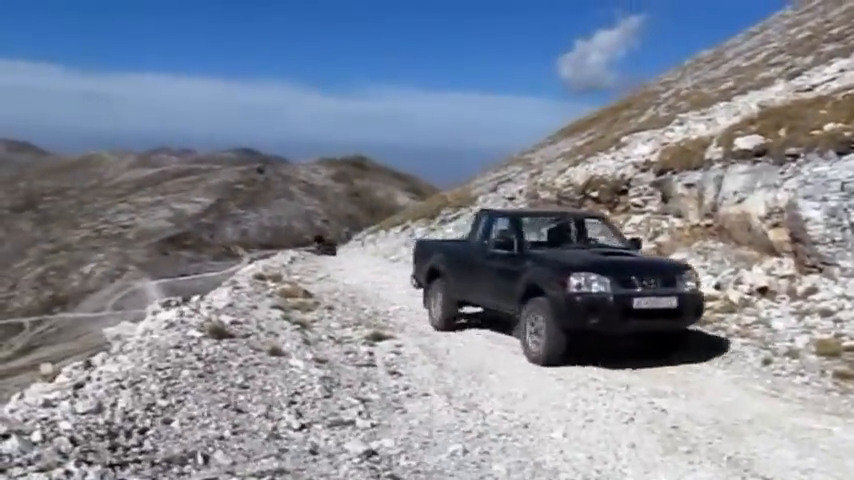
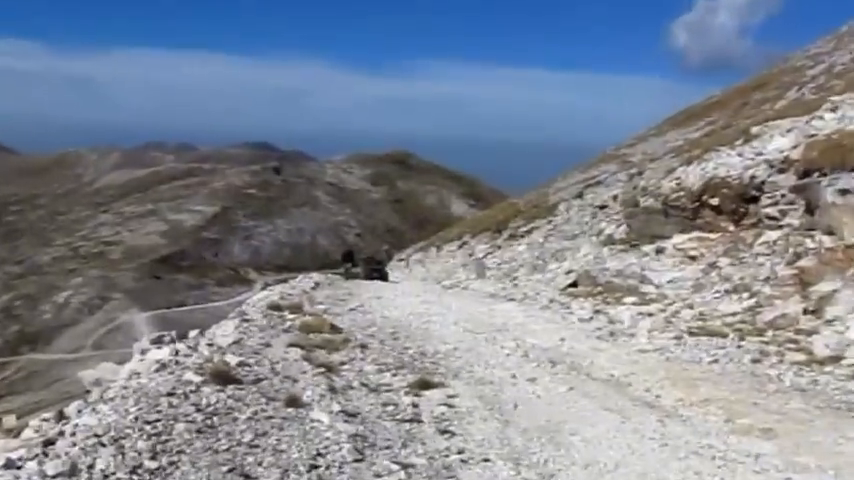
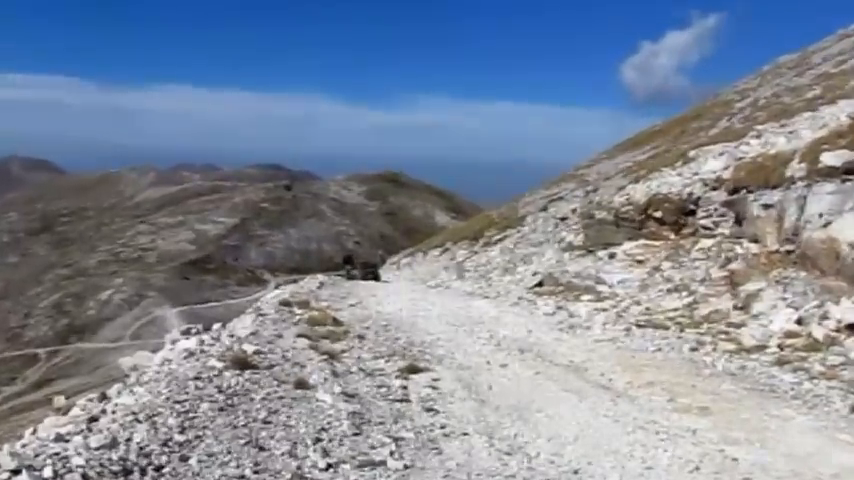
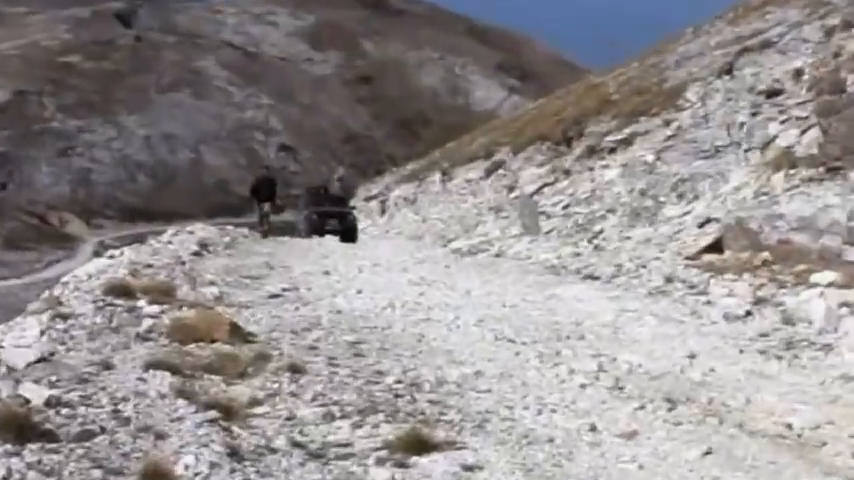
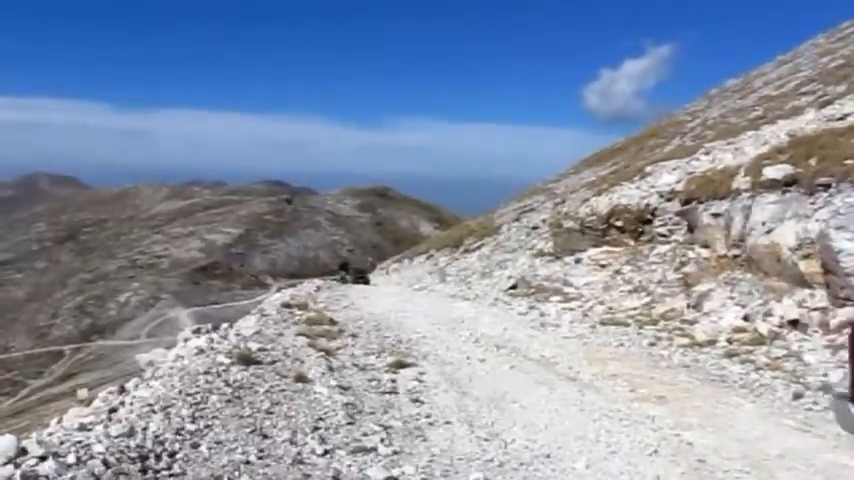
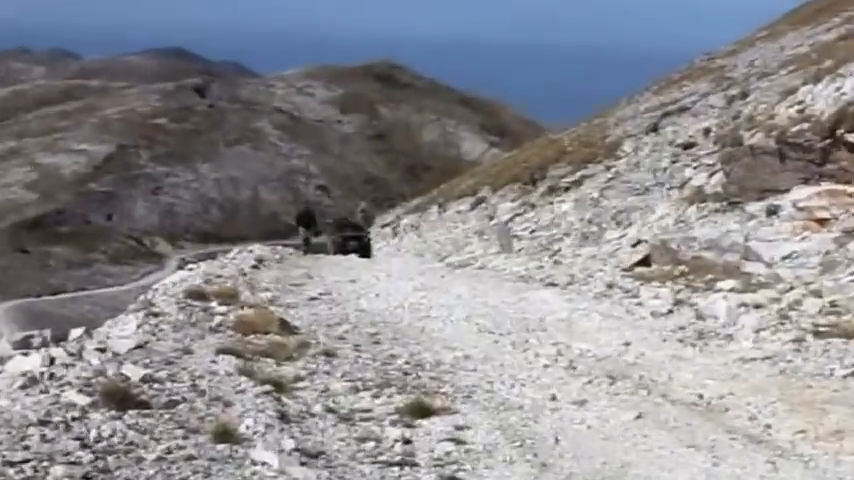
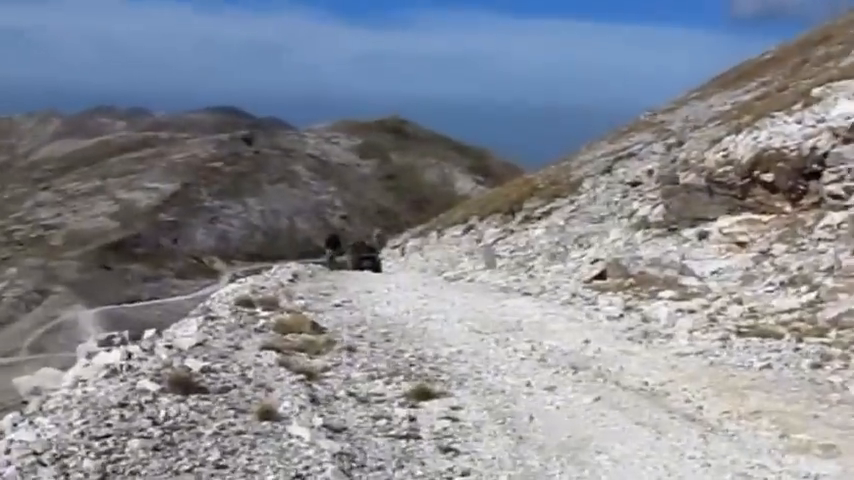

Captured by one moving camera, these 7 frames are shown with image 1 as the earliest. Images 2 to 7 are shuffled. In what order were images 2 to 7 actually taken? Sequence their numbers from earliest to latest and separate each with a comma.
5, 3, 2, 7, 6, 4
